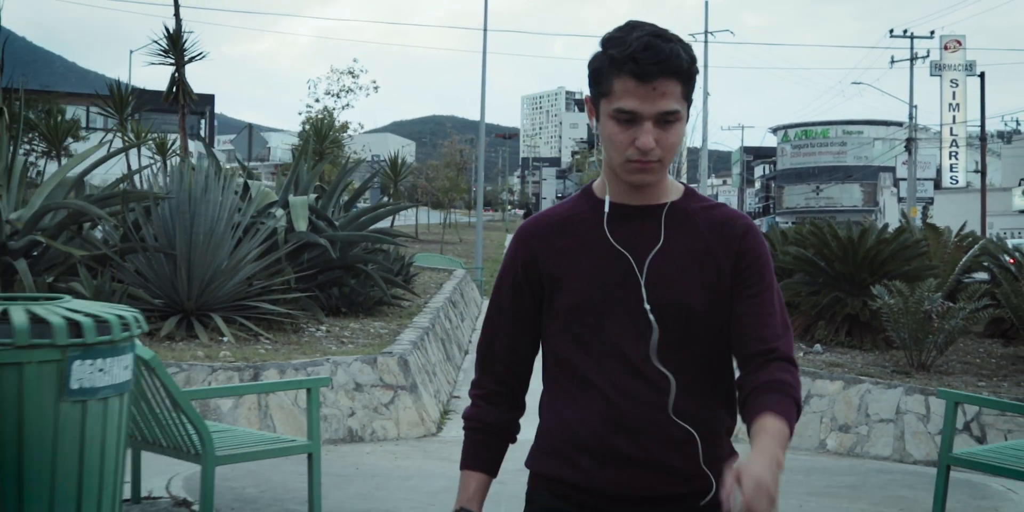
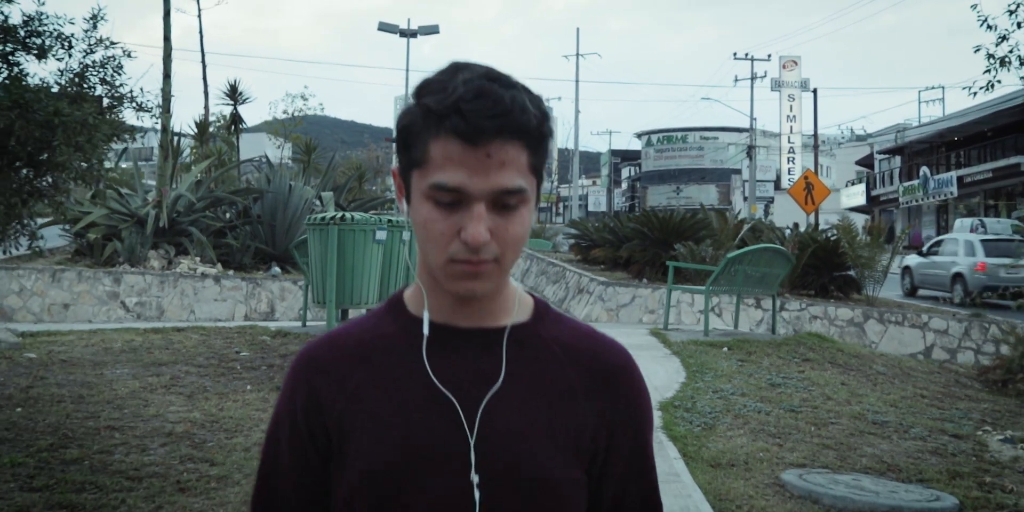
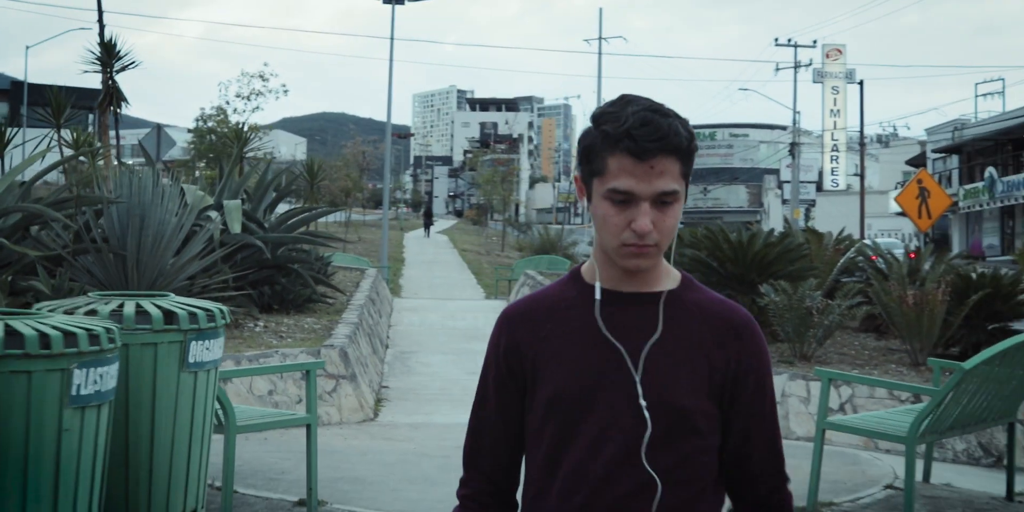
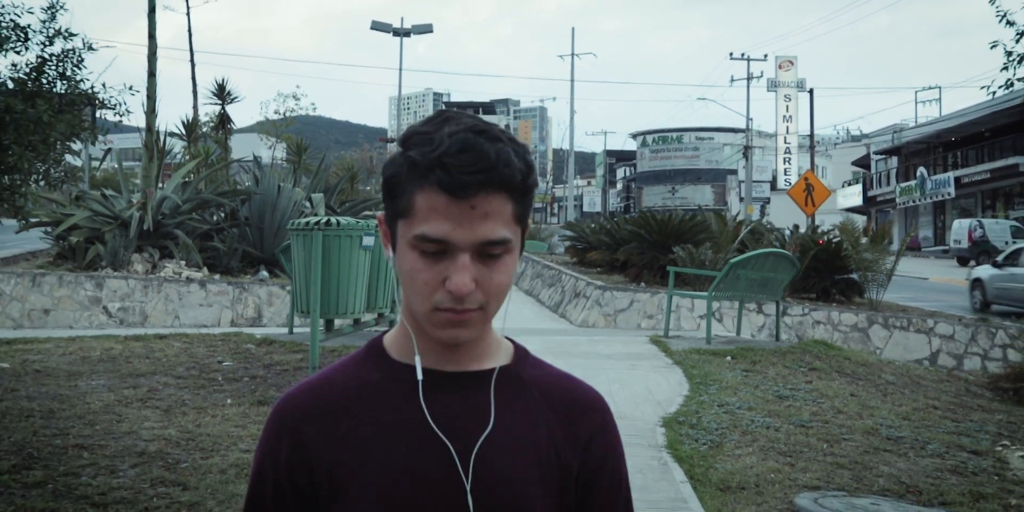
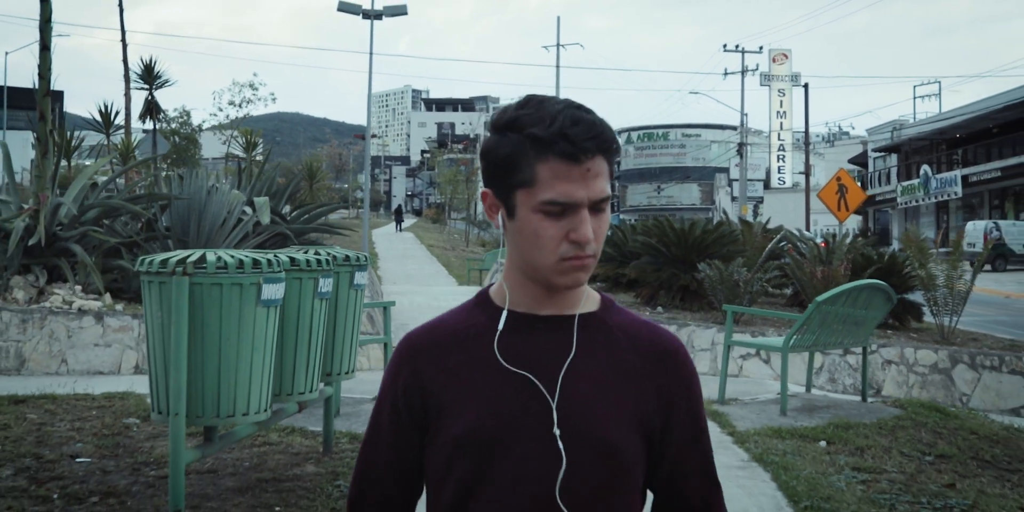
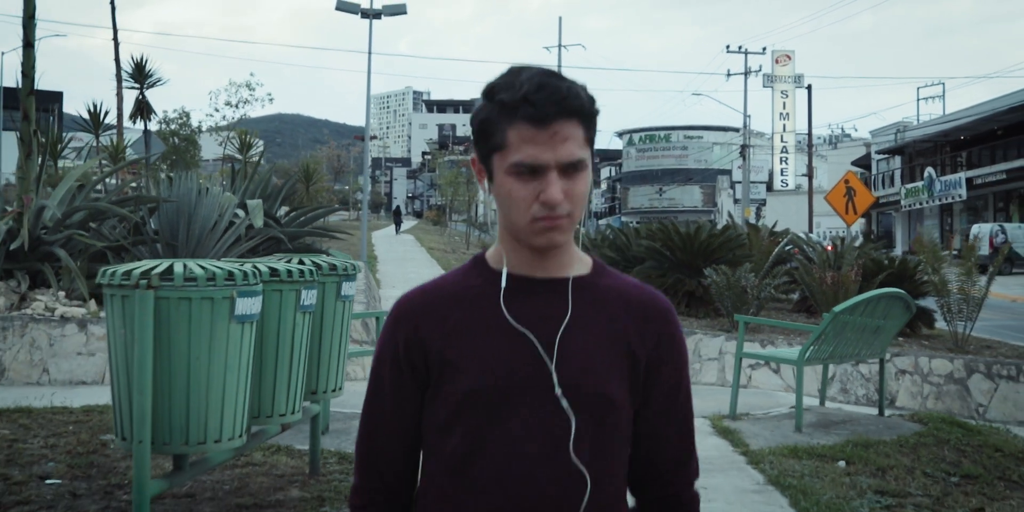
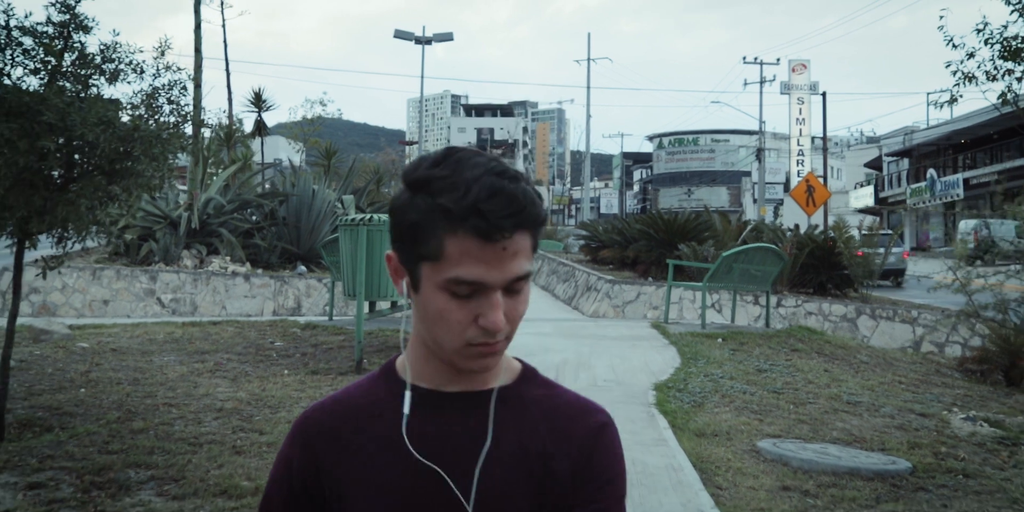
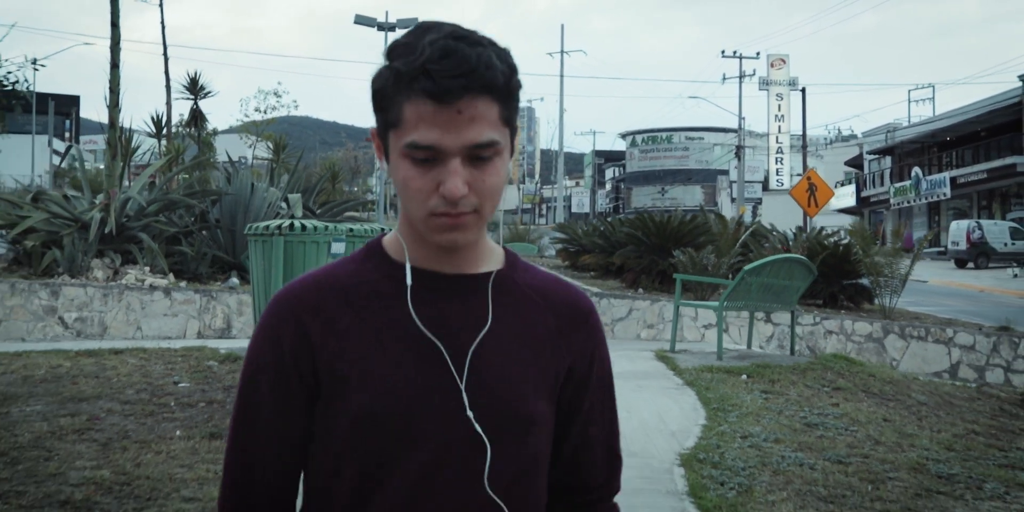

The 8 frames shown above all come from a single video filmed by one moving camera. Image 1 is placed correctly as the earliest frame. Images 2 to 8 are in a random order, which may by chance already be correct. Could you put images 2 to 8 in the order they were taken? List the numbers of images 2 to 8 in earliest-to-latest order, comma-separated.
3, 6, 5, 8, 4, 2, 7
